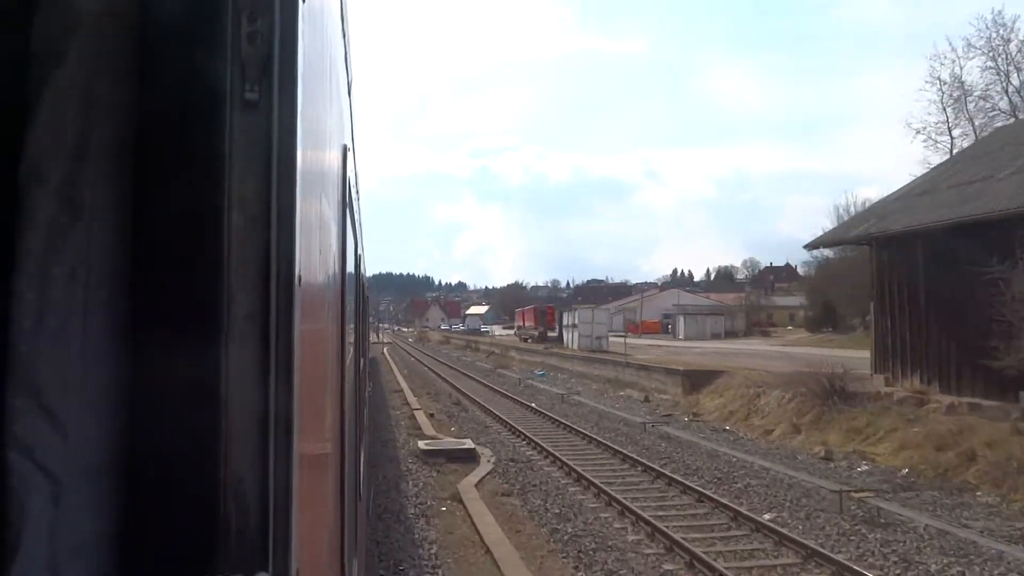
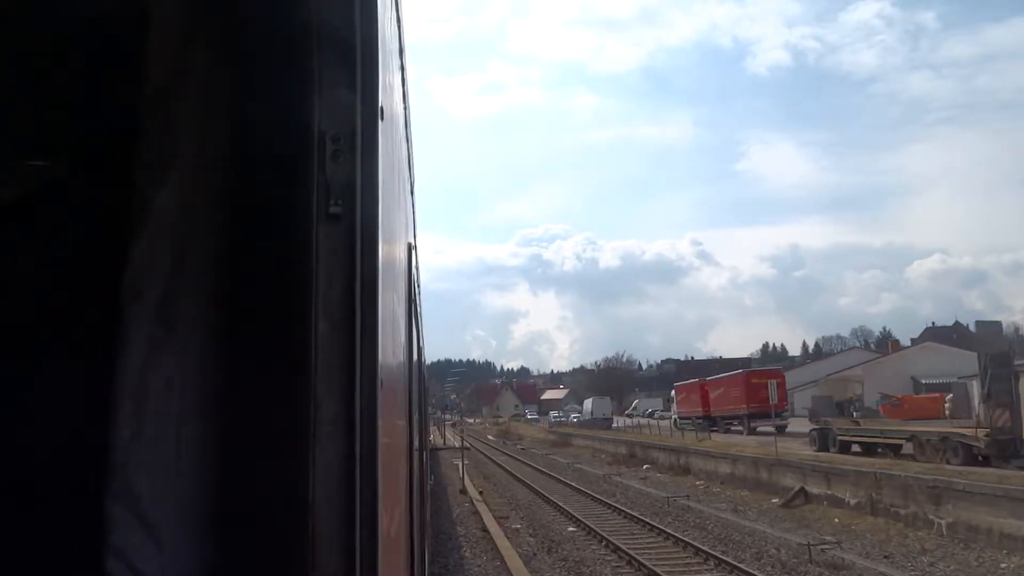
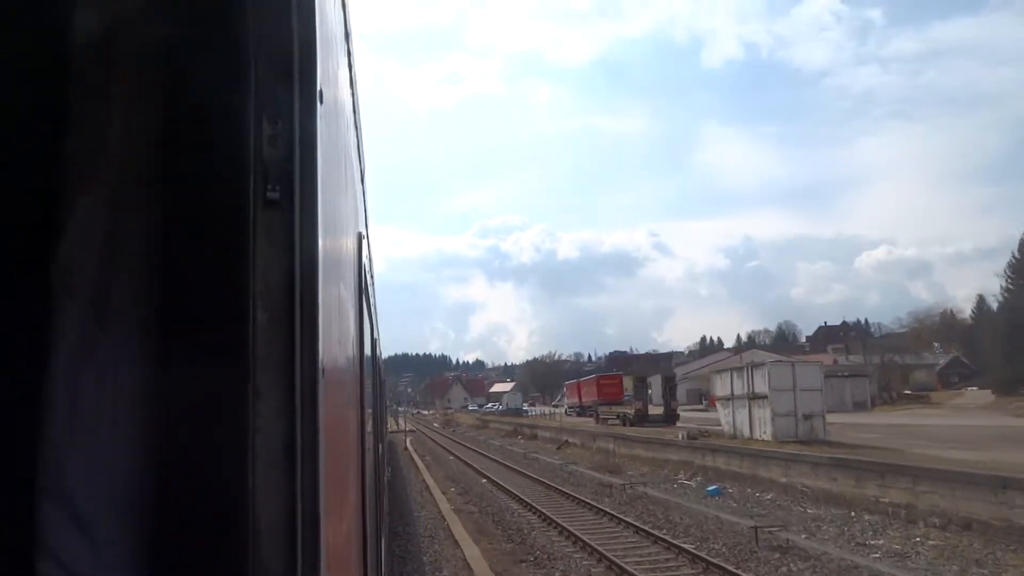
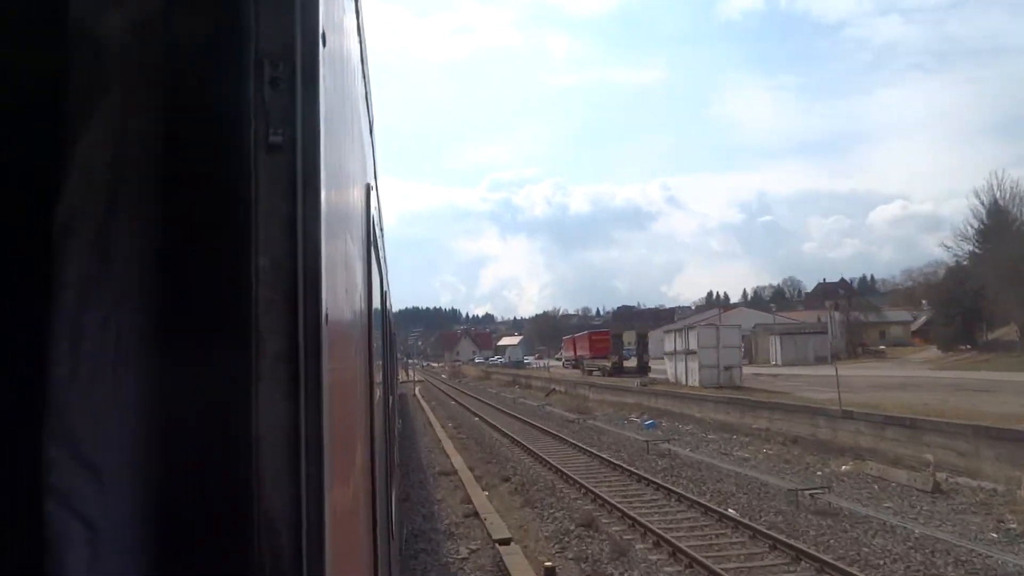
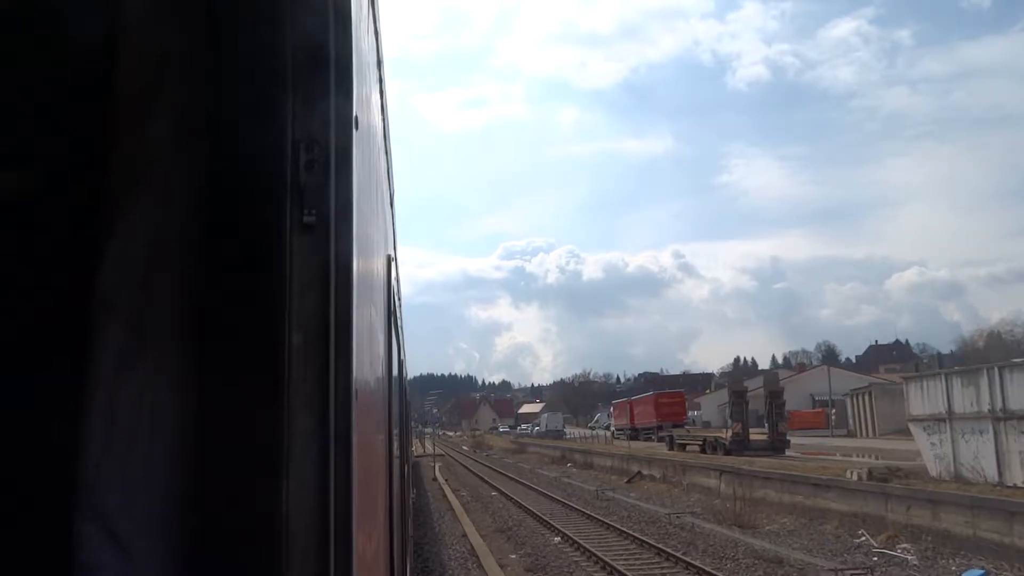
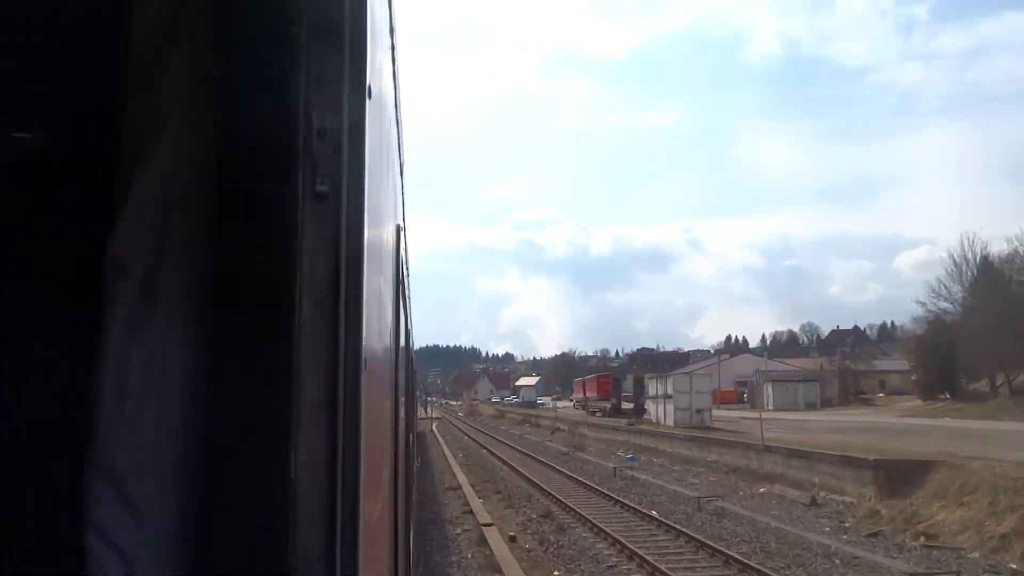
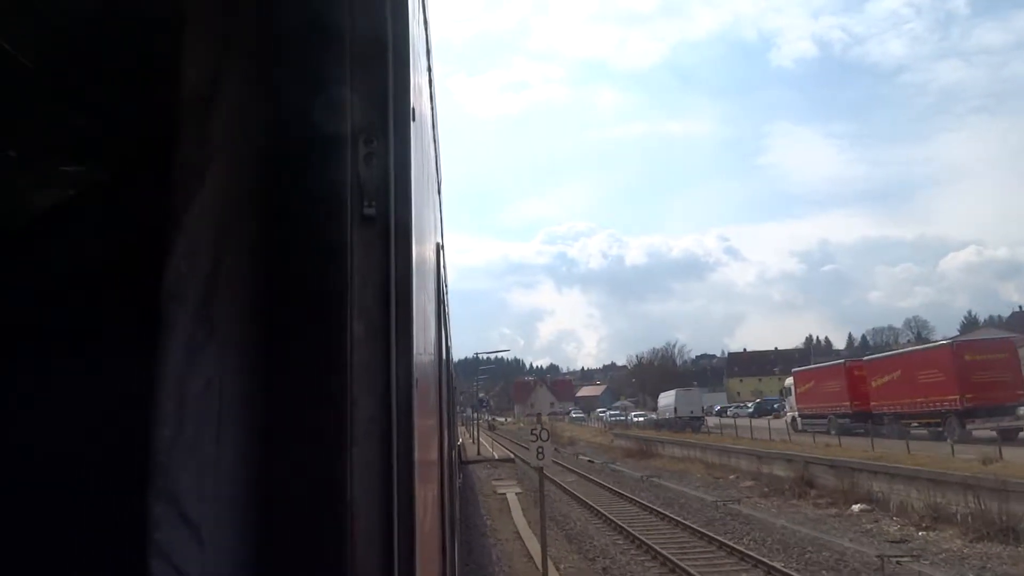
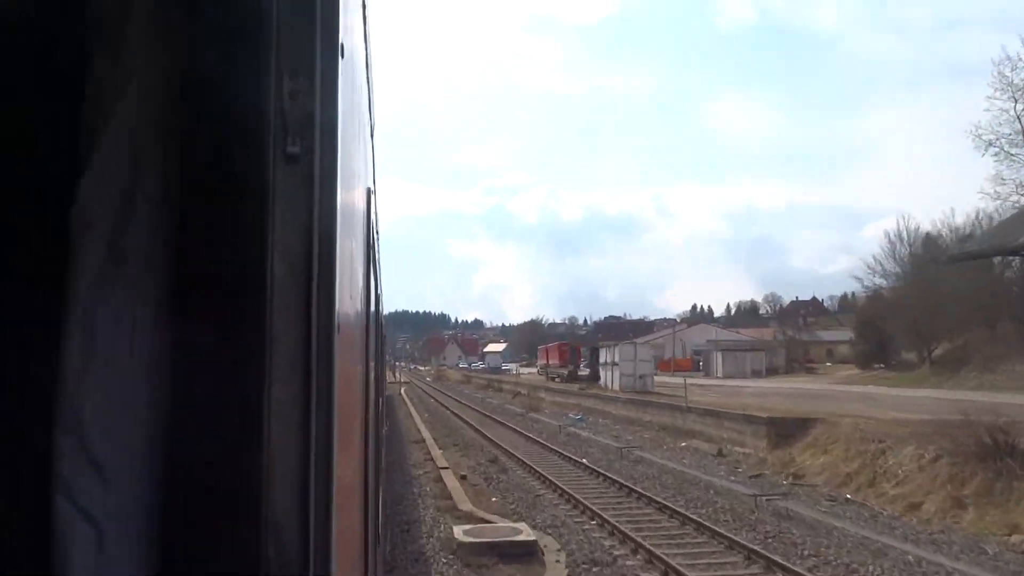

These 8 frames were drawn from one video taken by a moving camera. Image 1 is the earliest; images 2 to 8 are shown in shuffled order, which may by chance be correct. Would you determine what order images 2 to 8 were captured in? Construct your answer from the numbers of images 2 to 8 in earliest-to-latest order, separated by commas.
8, 6, 4, 3, 5, 2, 7
